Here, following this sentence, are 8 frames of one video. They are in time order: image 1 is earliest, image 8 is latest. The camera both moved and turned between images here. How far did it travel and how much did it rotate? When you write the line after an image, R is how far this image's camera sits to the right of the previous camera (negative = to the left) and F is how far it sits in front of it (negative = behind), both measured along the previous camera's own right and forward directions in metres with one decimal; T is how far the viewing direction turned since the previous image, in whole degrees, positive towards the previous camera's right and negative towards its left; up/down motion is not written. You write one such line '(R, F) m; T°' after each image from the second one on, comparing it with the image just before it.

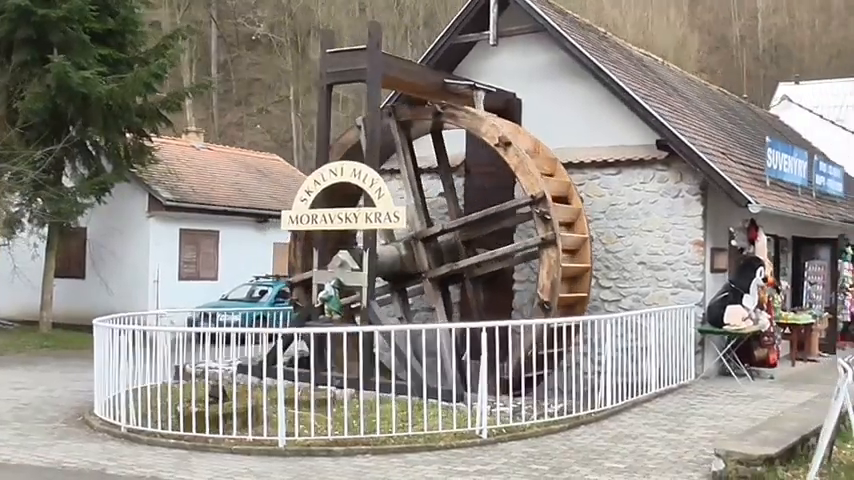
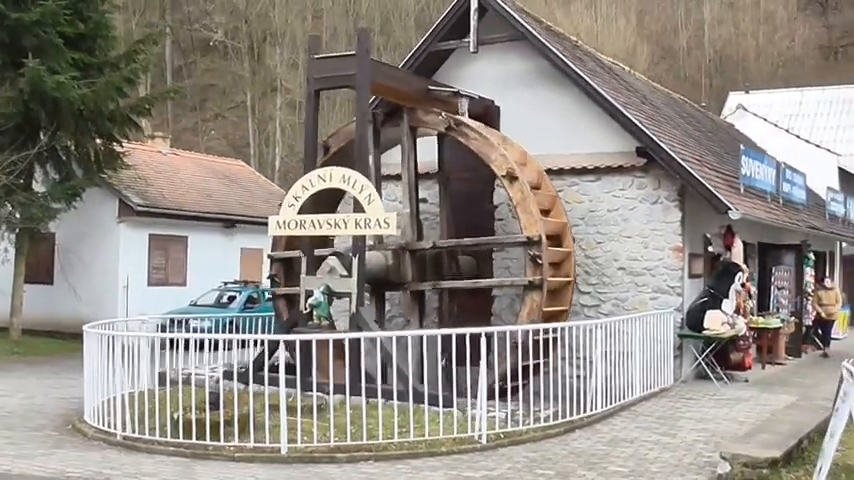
(-0.5, 0.0) m; +3°
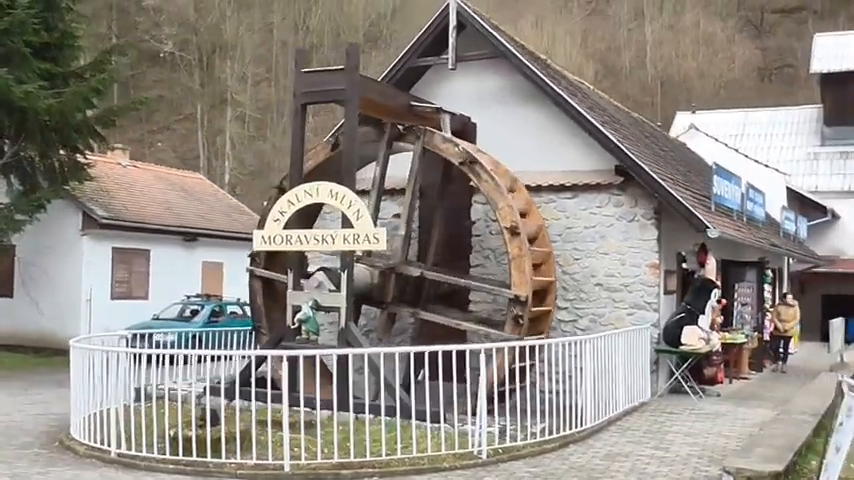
(-0.6, 0.0) m; +4°
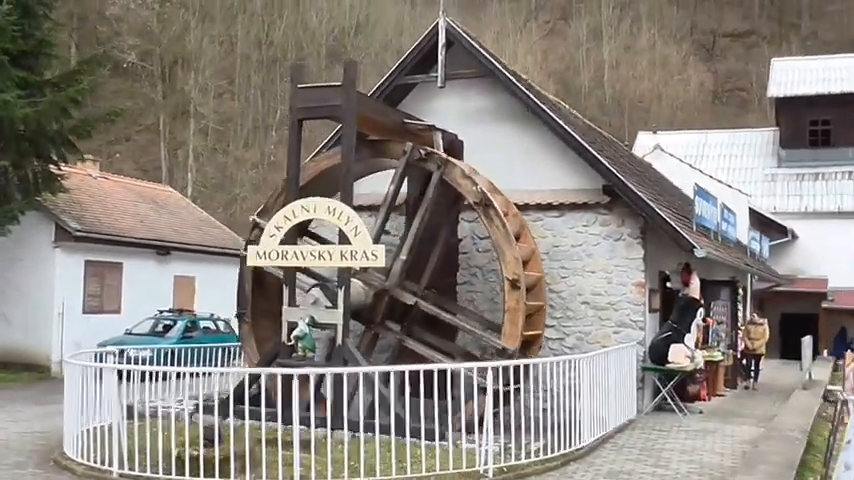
(-0.6, 0.0) m; +3°
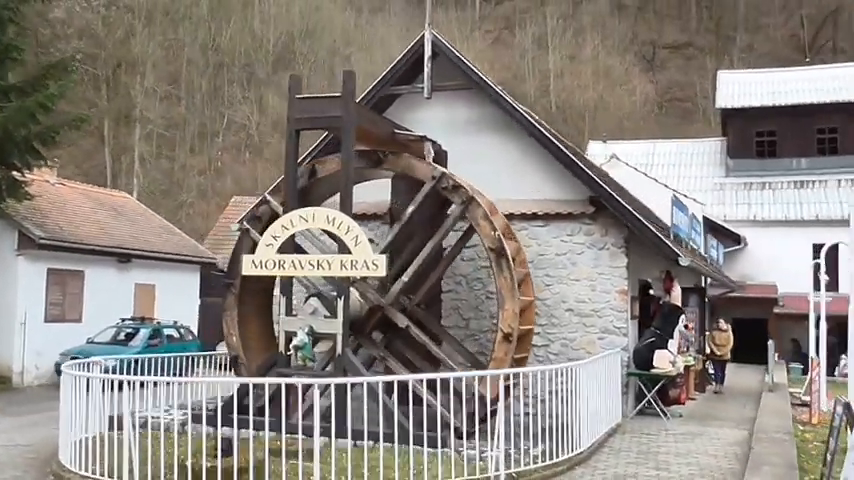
(-0.8, 0.0) m; +4°
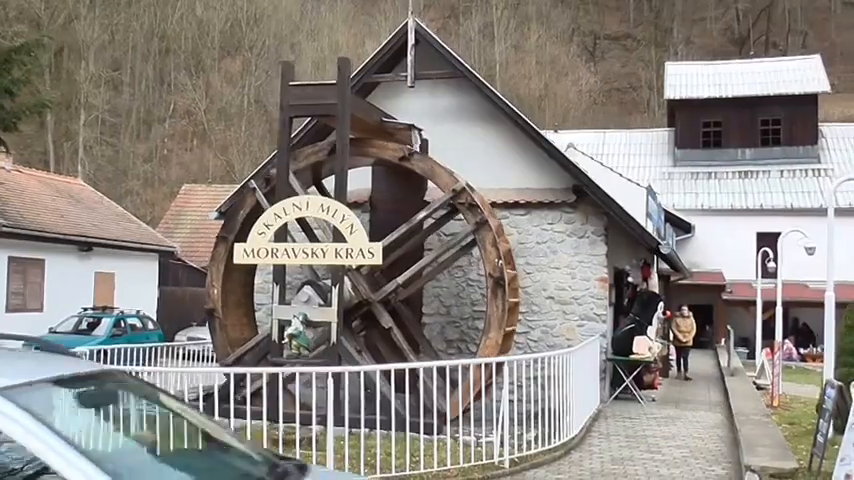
(-0.7, -0.1) m; +4°
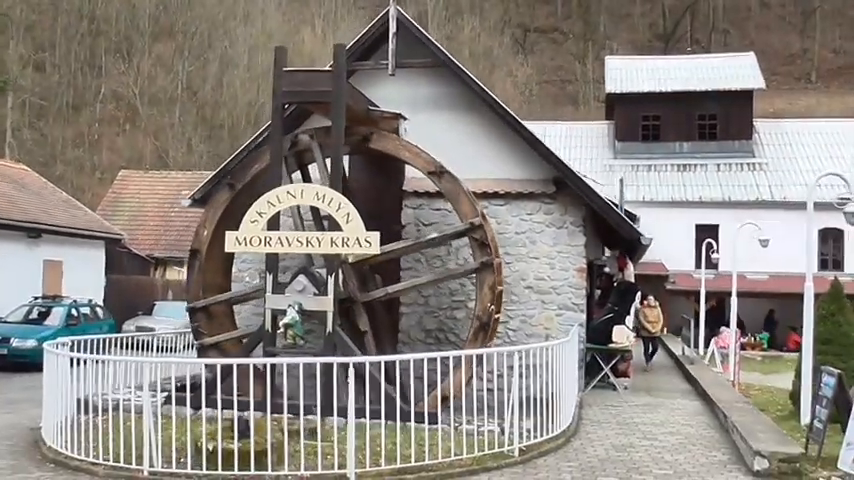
(-0.9, +0.1) m; +5°
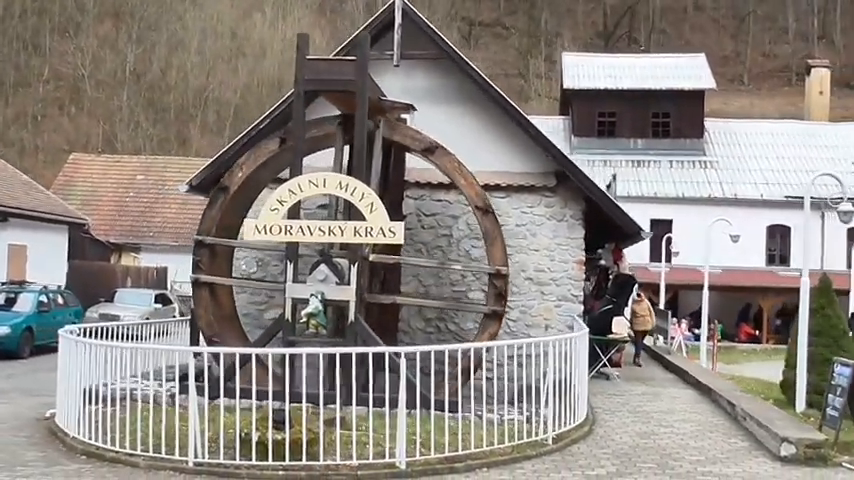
(-1.1, 0.0) m; +5°
